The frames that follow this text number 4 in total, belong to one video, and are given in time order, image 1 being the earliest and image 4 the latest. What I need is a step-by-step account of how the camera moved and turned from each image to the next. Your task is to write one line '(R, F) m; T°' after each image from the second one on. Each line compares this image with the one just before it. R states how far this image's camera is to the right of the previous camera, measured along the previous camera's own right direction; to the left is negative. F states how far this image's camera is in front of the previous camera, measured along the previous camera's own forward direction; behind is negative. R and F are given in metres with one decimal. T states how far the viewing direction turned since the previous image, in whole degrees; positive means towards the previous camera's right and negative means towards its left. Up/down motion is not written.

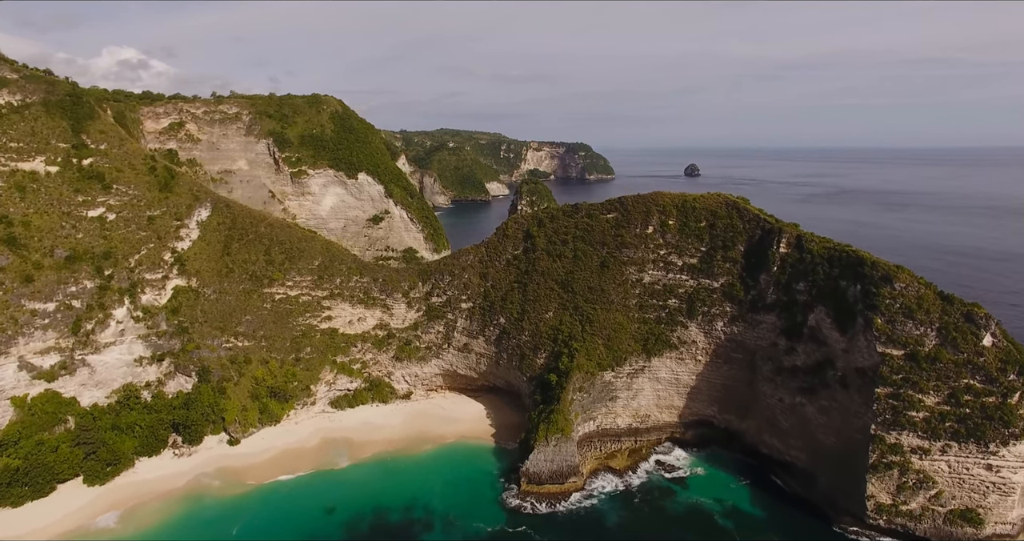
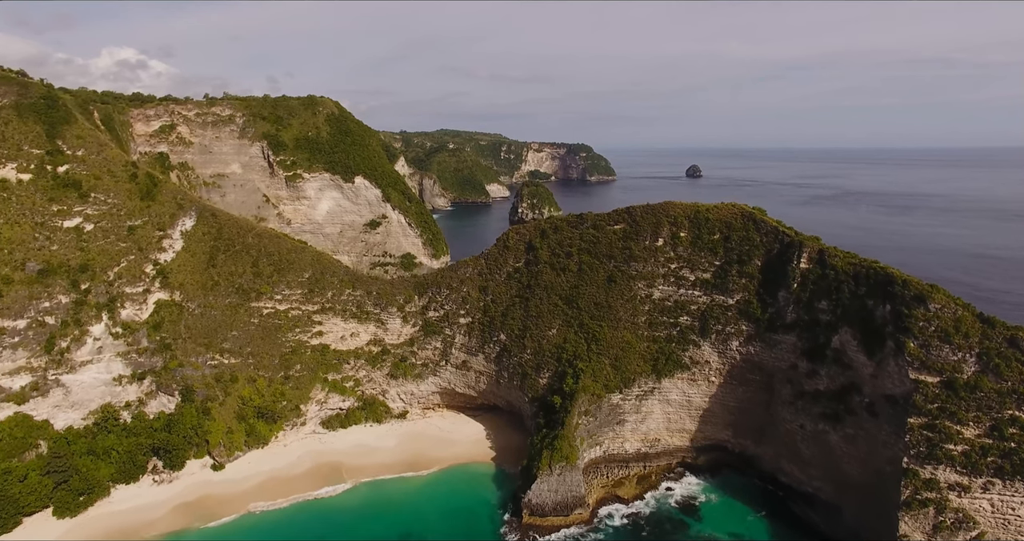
(-0.1, +1.6) m; 0°
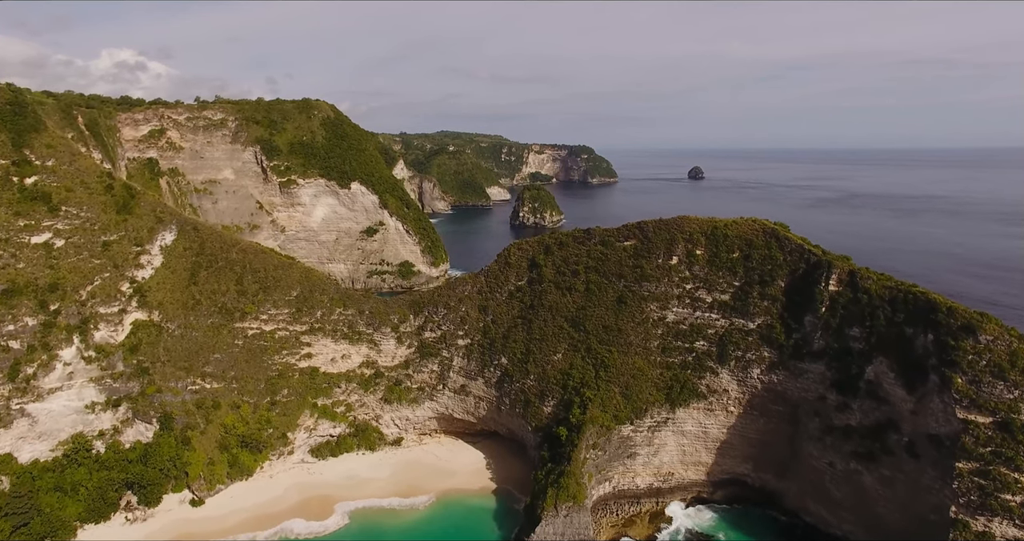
(-0.1, +1.9) m; 0°
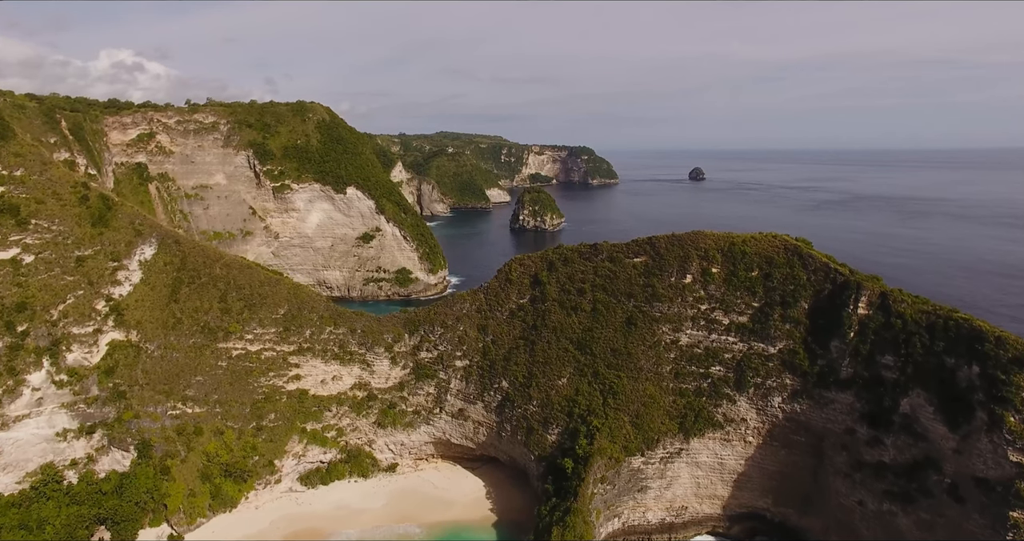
(-0.1, +1.7) m; 0°
